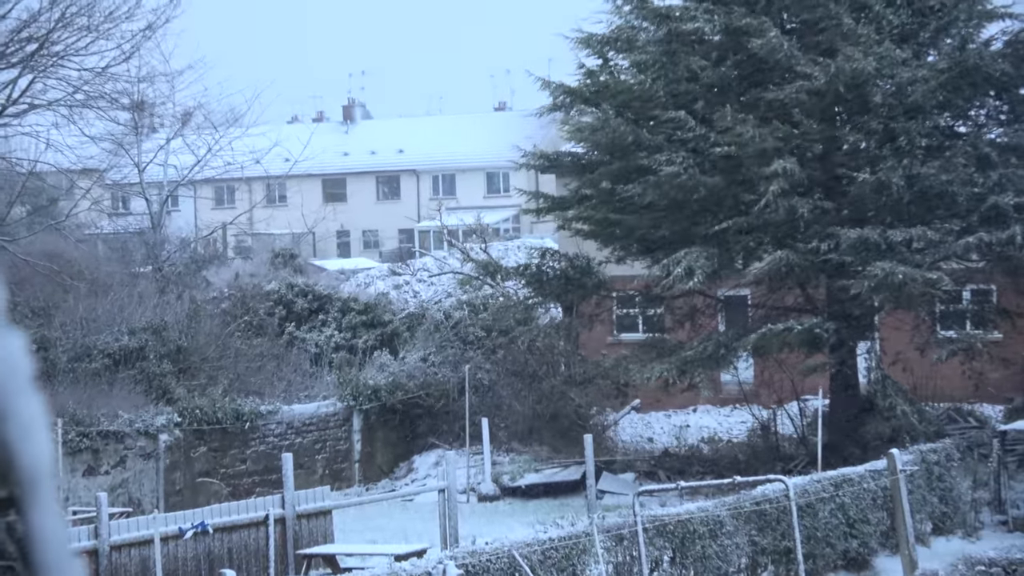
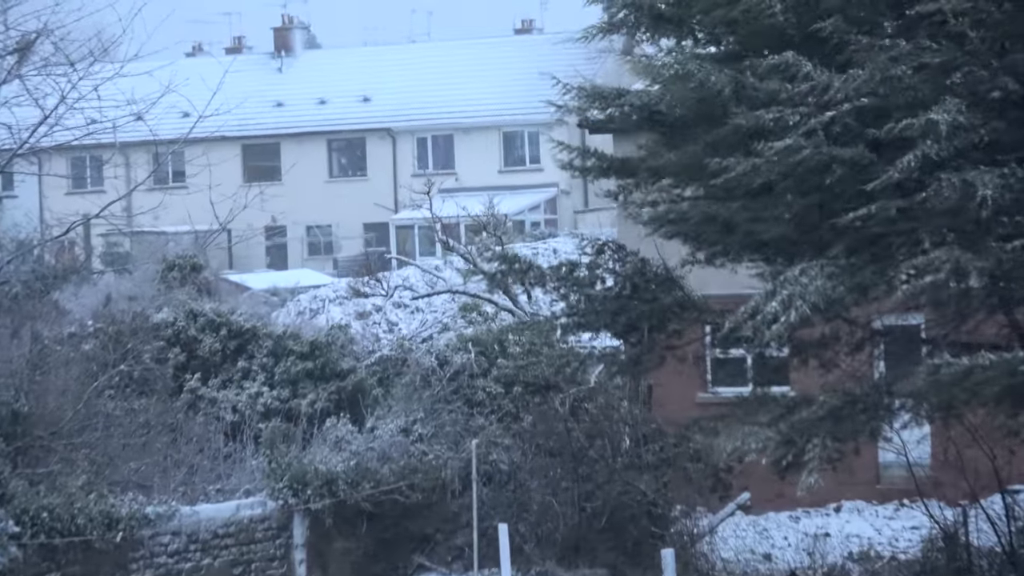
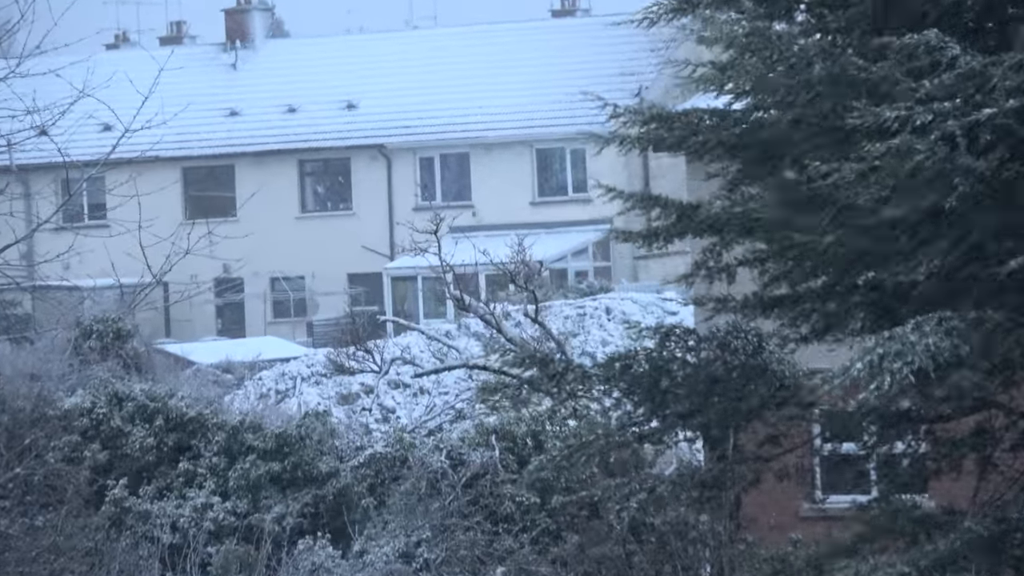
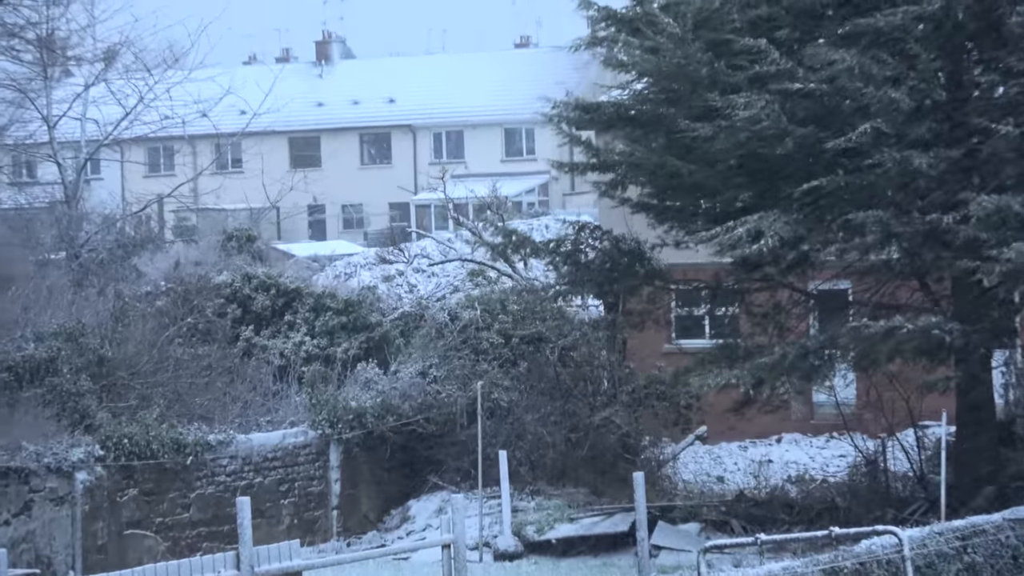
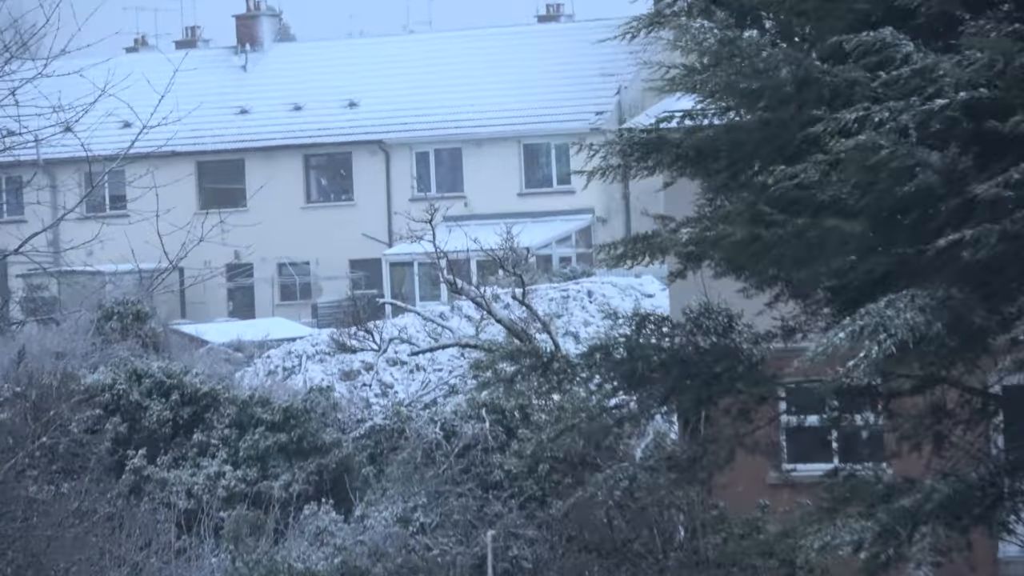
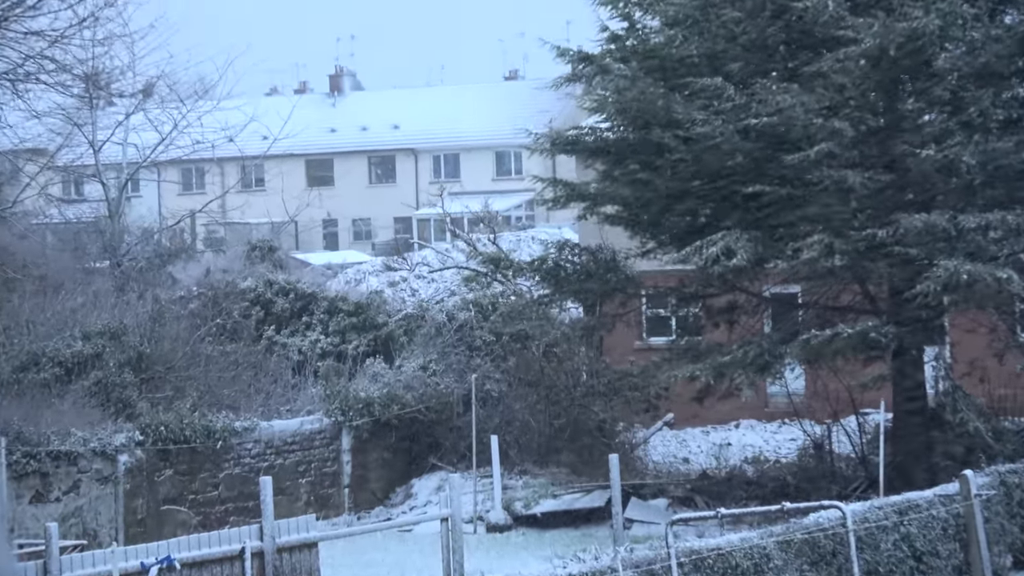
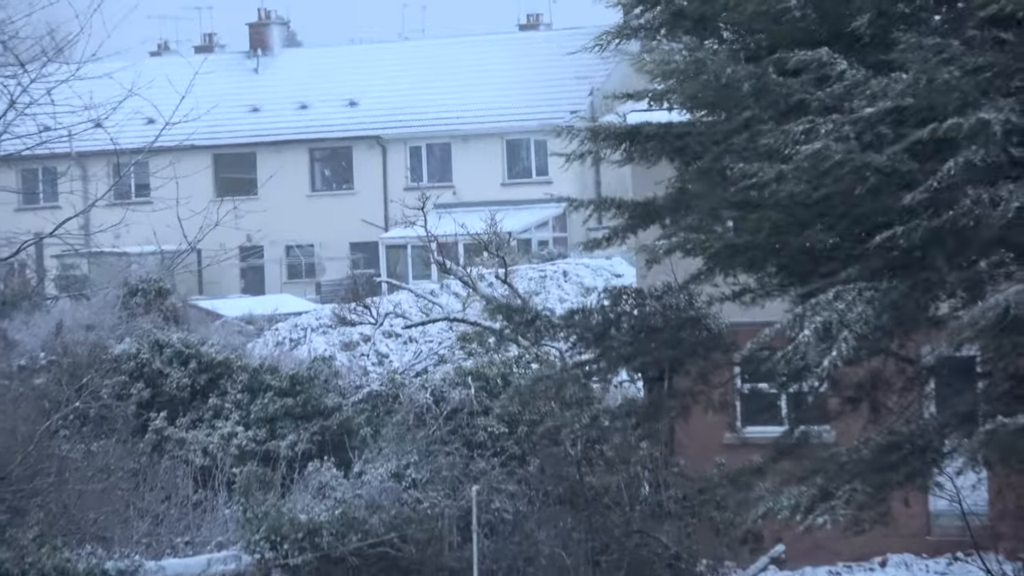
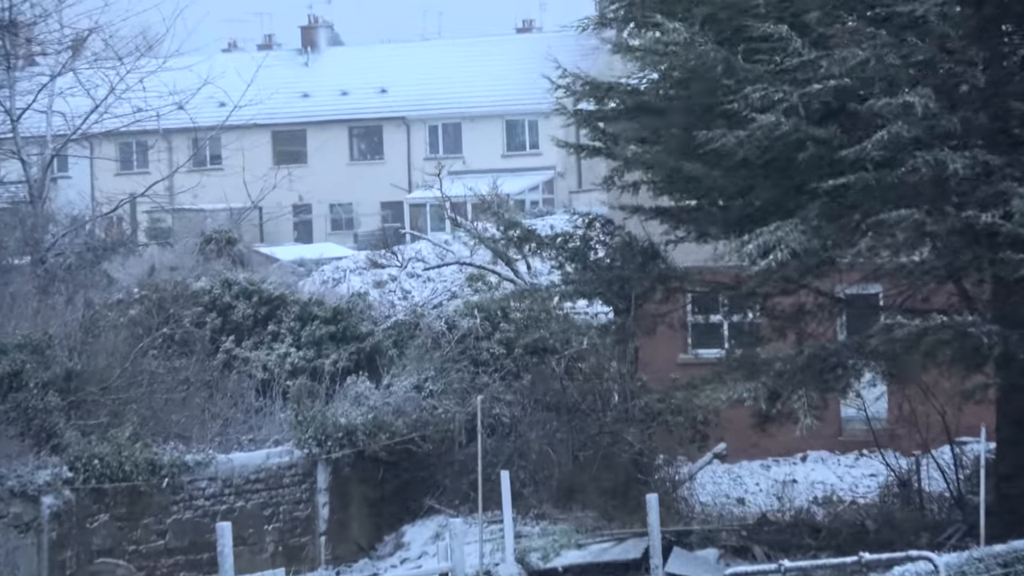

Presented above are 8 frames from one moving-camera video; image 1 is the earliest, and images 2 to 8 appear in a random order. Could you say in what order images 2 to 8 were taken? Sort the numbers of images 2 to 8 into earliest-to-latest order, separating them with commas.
6, 4, 8, 2, 7, 5, 3
